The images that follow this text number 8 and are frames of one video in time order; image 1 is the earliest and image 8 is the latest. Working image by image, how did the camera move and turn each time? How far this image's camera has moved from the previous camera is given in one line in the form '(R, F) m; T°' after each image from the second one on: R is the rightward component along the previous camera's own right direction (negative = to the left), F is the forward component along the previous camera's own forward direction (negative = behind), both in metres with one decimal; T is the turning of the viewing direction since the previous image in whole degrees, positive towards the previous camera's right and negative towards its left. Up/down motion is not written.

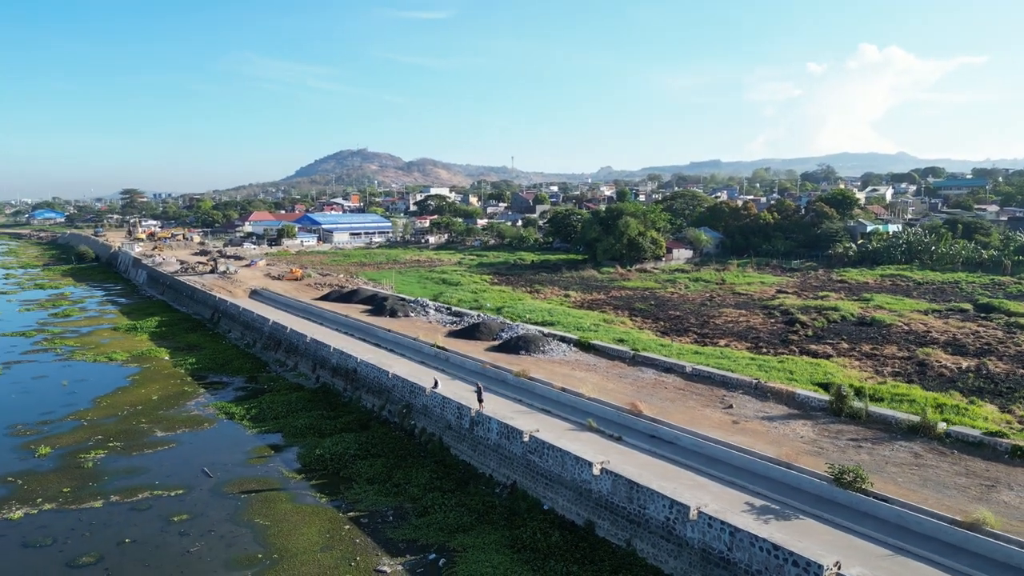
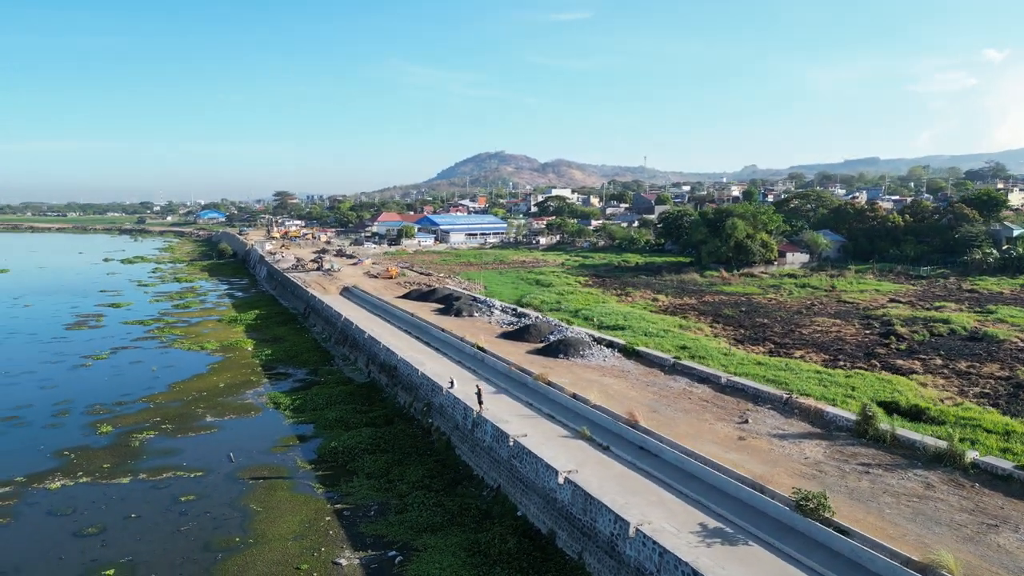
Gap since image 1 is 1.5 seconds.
(+2.0, +0.2) m; -10°
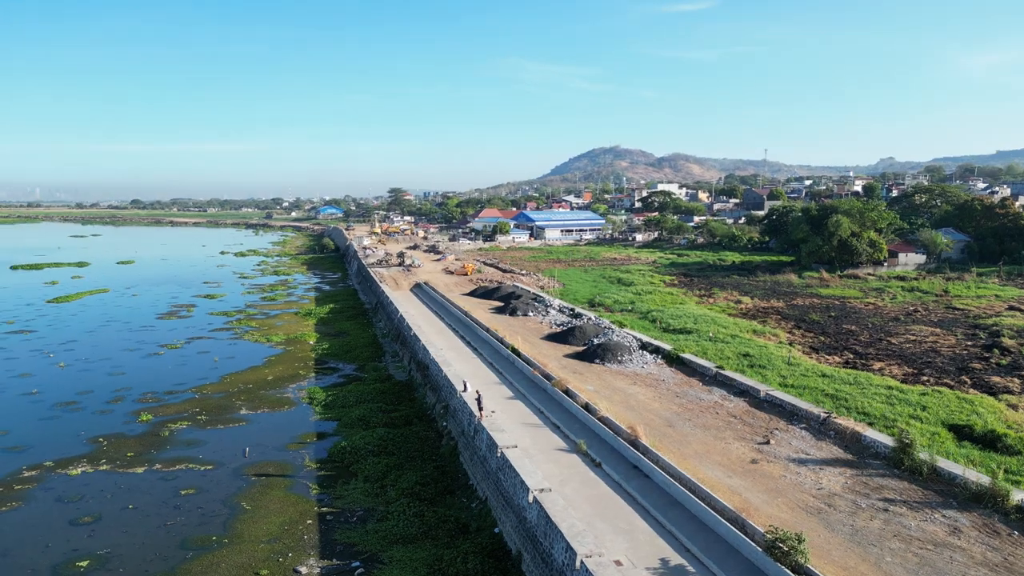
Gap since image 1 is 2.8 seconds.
(+1.6, +0.7) m; -9°
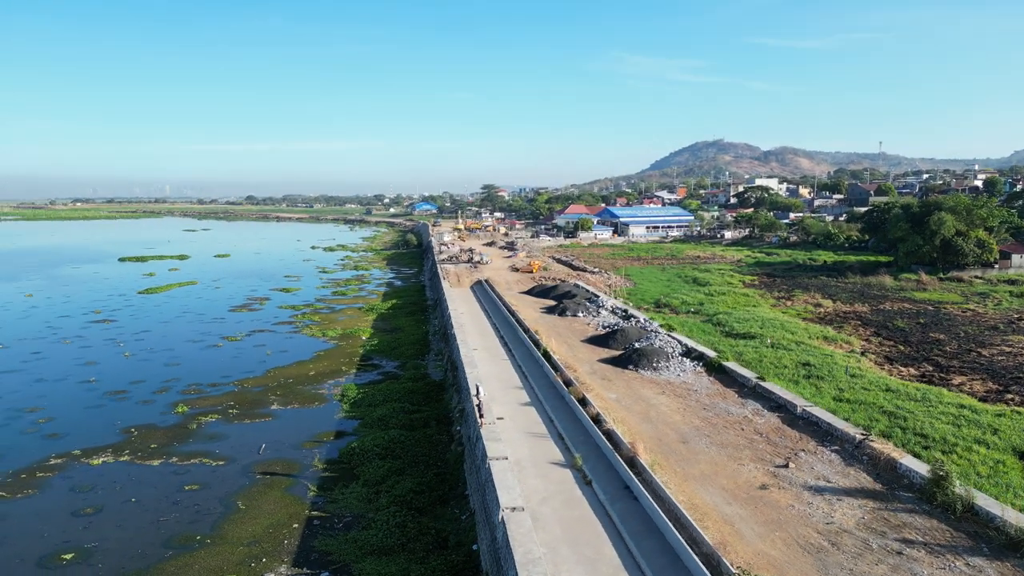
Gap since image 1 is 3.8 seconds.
(+1.3, +0.6) m; -7°
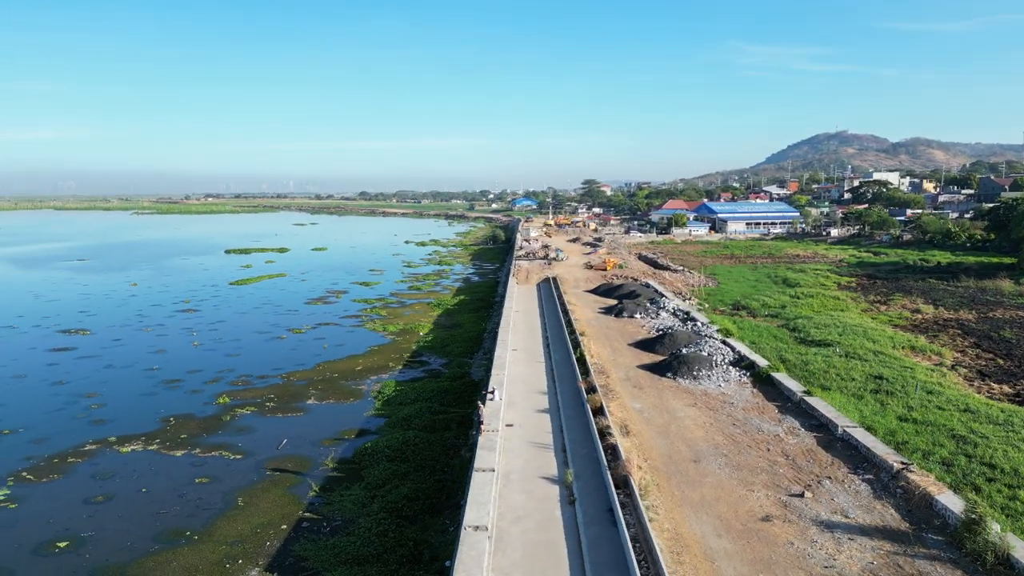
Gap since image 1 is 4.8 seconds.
(+1.4, +0.6) m; -8°
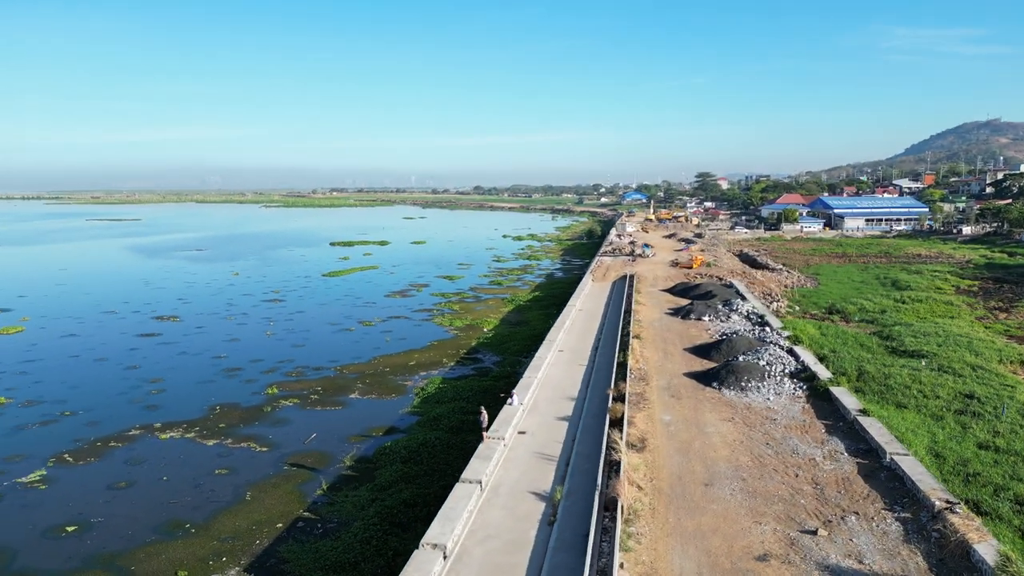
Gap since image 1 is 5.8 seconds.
(+1.4, +0.7) m; -9°
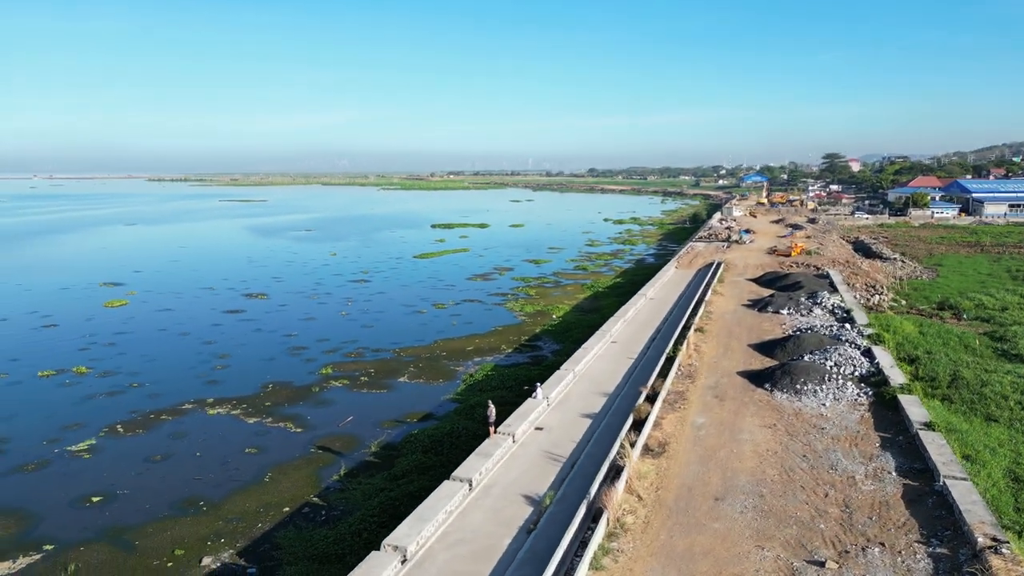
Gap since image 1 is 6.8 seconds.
(+1.3, +0.6) m; -9°
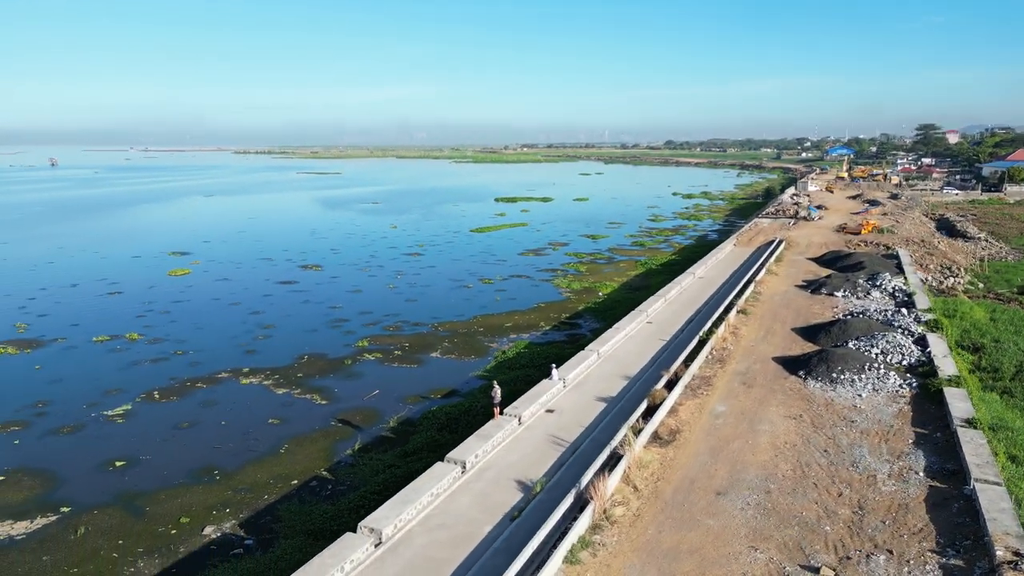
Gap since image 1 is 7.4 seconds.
(+0.8, +0.3) m; -6°
